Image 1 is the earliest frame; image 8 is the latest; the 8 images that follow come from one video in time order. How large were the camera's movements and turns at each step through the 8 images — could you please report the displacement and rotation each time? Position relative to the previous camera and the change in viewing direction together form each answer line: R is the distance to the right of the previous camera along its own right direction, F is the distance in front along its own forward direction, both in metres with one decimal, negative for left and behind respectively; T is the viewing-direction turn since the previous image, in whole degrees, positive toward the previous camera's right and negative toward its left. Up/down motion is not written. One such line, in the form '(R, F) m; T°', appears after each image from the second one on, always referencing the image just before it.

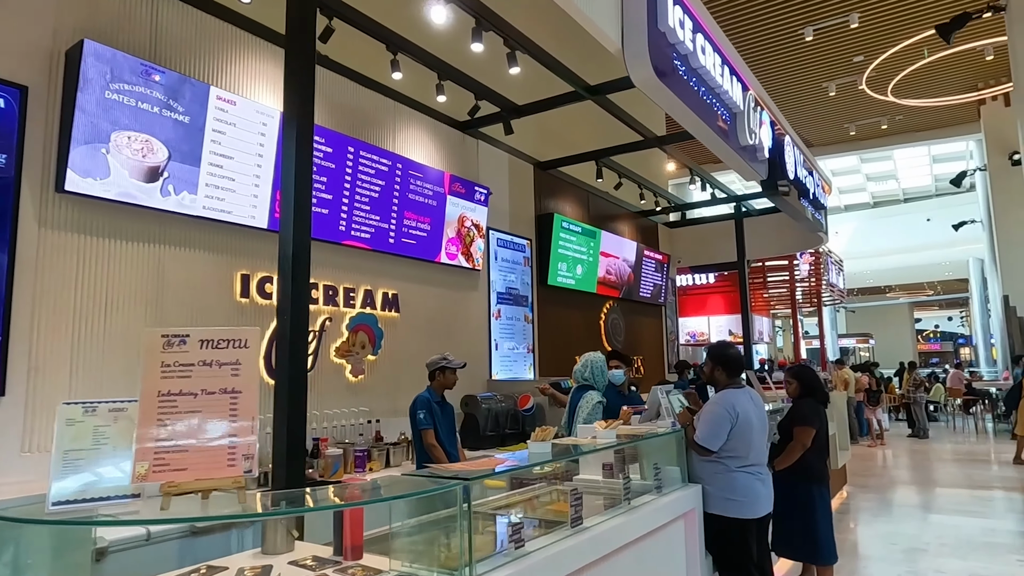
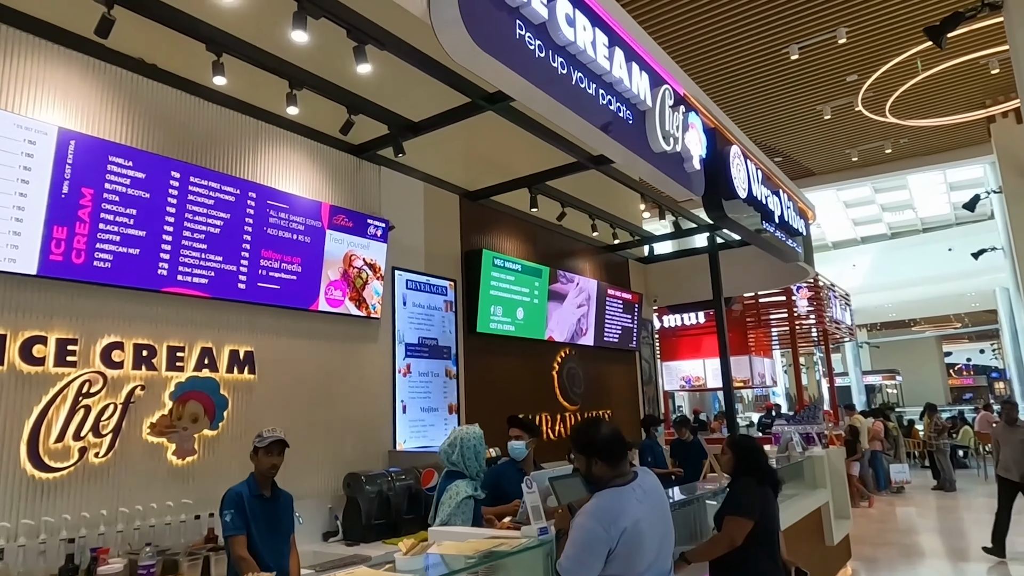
(+0.7, +0.8) m; -2°
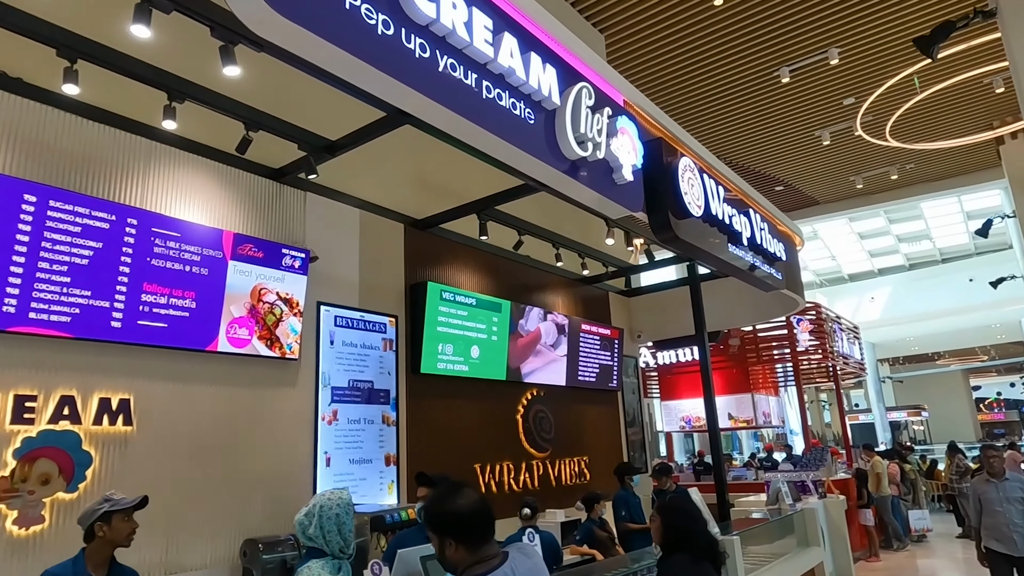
(+0.5, +0.5) m; -1°
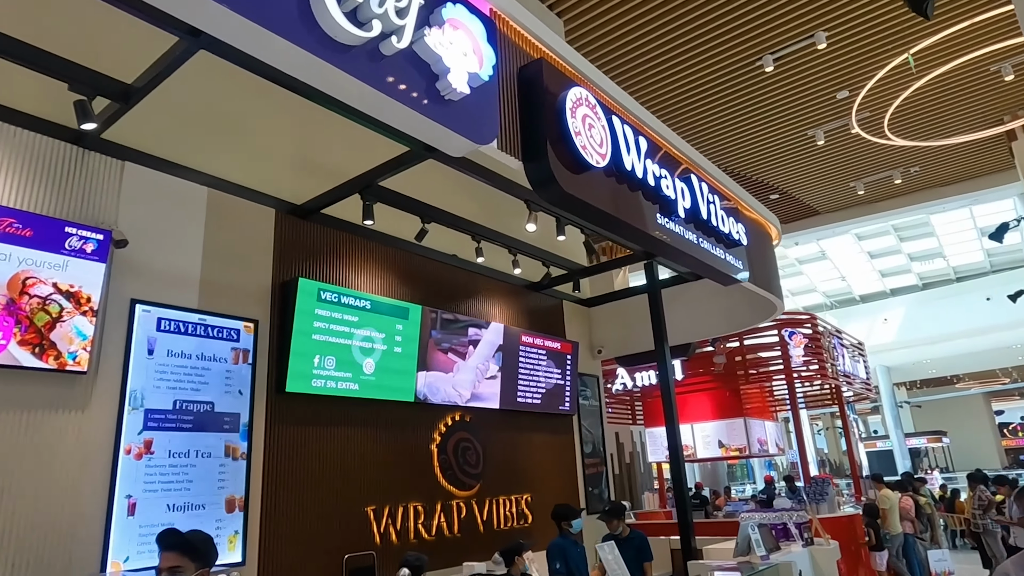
(+0.7, +0.9) m; -1°
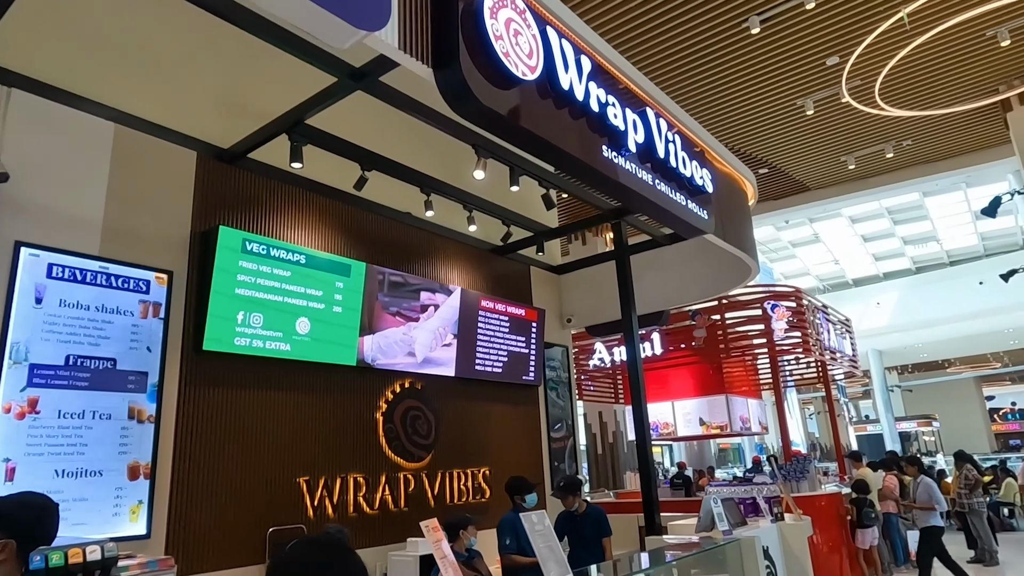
(+0.3, +0.3) m; 0°
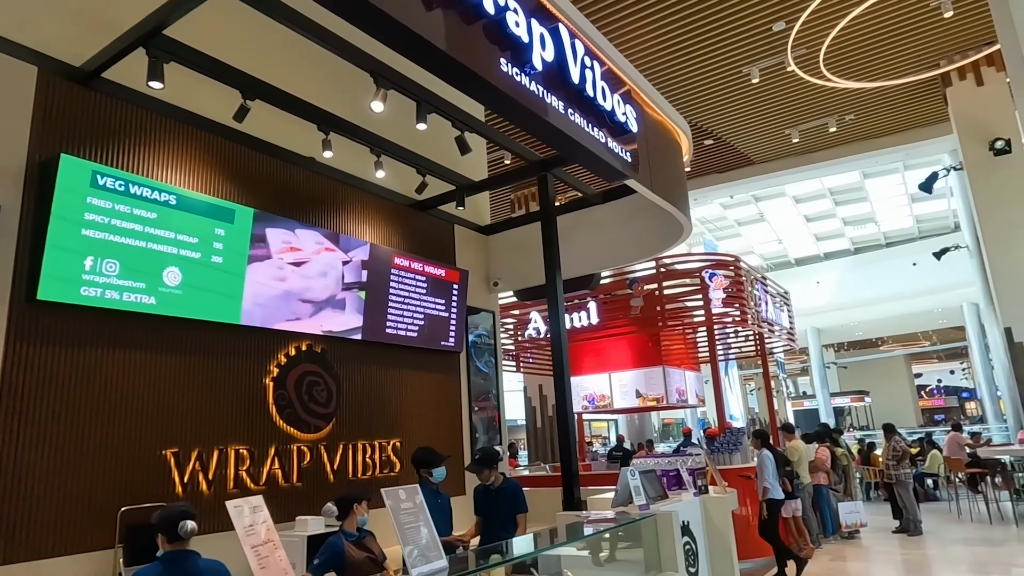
(+0.2, +0.4) m; +4°
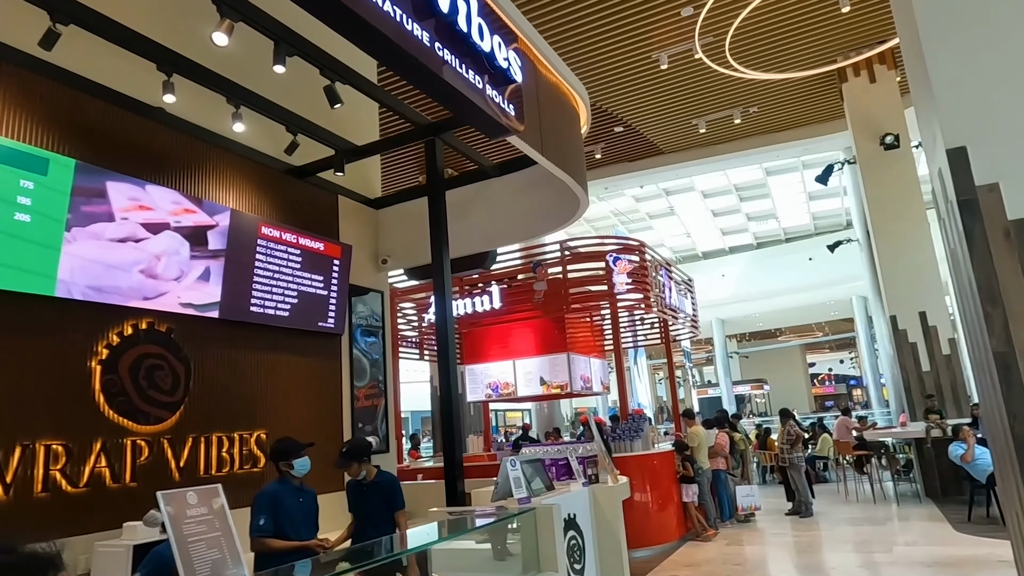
(+0.2, +0.3) m; +7°
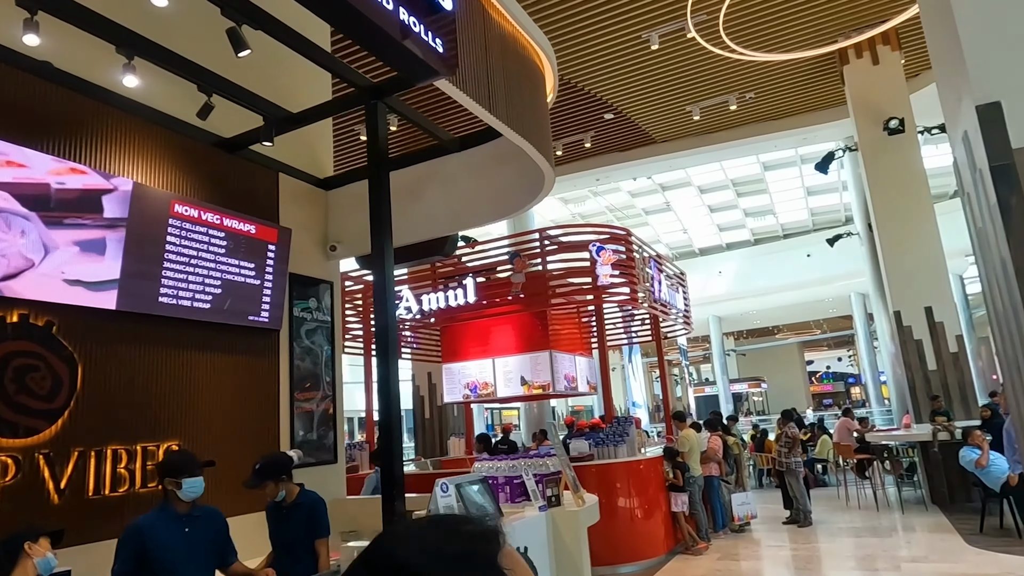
(+0.2, +0.5) m; 0°
